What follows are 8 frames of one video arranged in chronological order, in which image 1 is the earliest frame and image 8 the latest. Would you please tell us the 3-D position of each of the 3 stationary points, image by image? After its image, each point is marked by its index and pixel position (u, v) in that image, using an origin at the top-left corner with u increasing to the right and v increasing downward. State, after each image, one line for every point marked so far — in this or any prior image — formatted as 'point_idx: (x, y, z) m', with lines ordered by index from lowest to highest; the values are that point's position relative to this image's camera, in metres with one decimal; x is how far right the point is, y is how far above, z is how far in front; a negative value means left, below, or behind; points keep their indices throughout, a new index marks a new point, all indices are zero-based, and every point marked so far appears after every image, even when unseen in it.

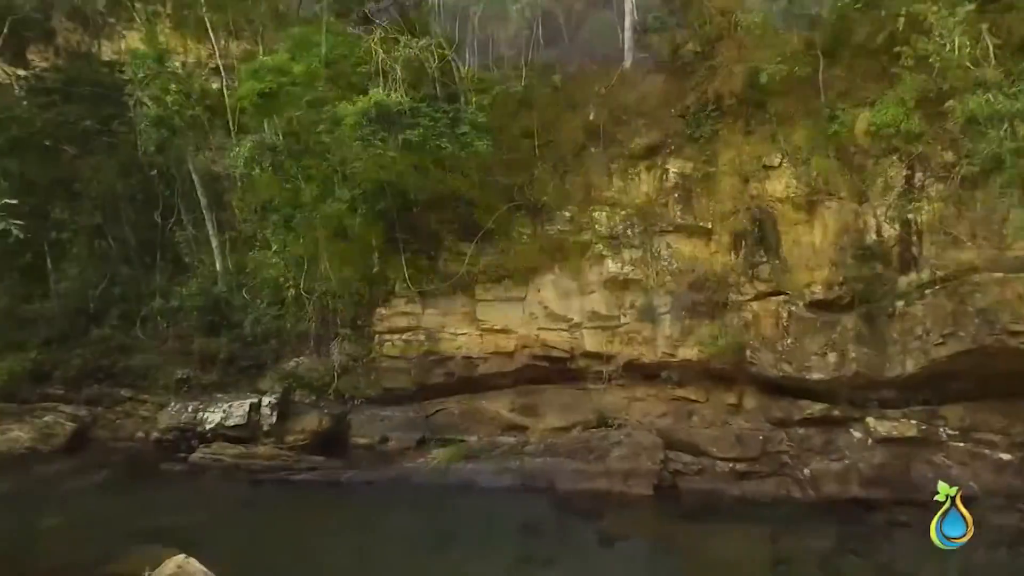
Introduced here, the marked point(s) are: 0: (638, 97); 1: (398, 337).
0: (+2.2, +3.4, +11.3) m
1: (-2.1, -0.9, +11.6) m
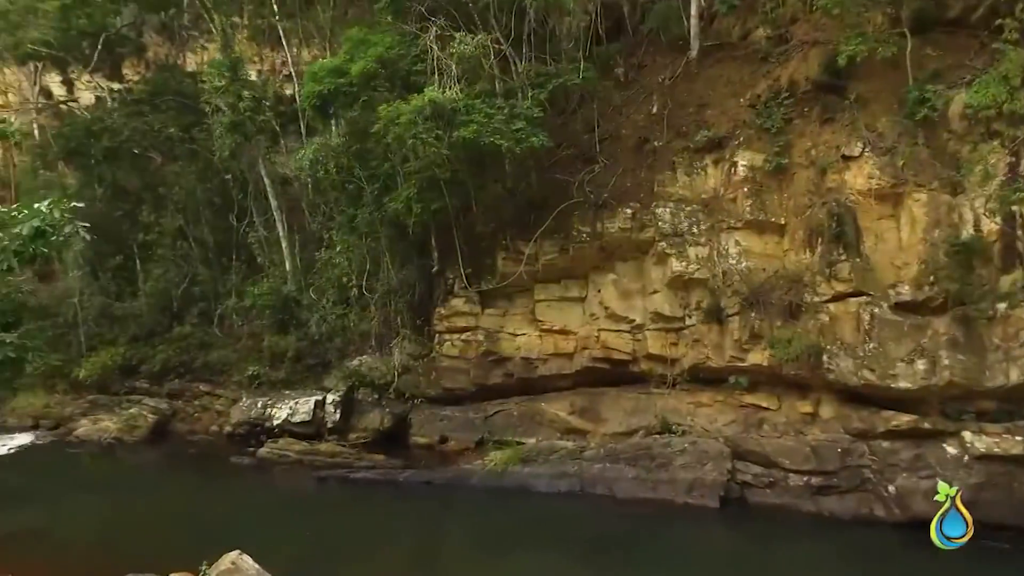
0: (+3.2, +3.4, +10.8) m
1: (-1.0, -0.9, +11.5) m
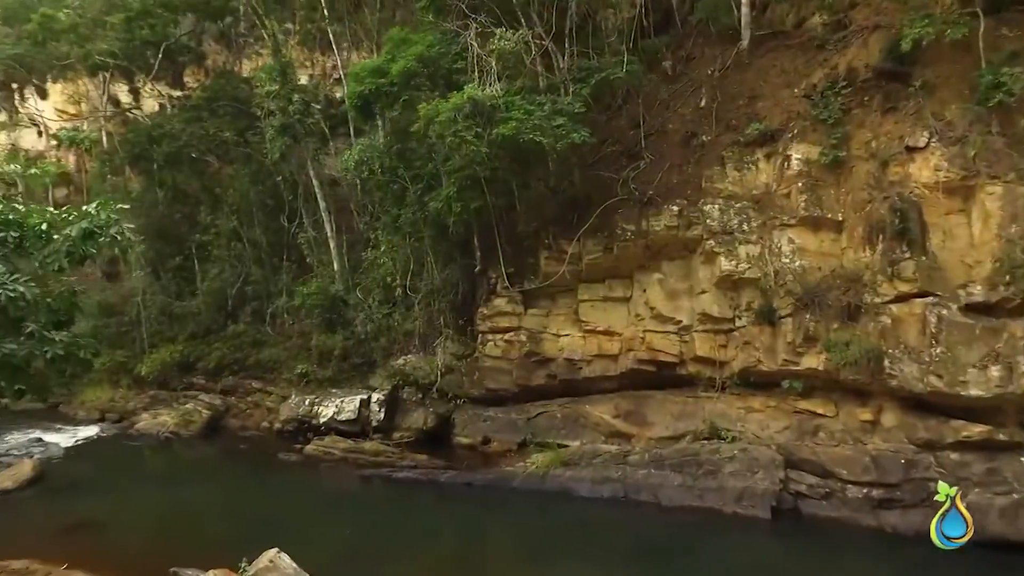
0: (+4.0, +3.5, +10.3) m
1: (-0.2, -0.9, +11.4) m
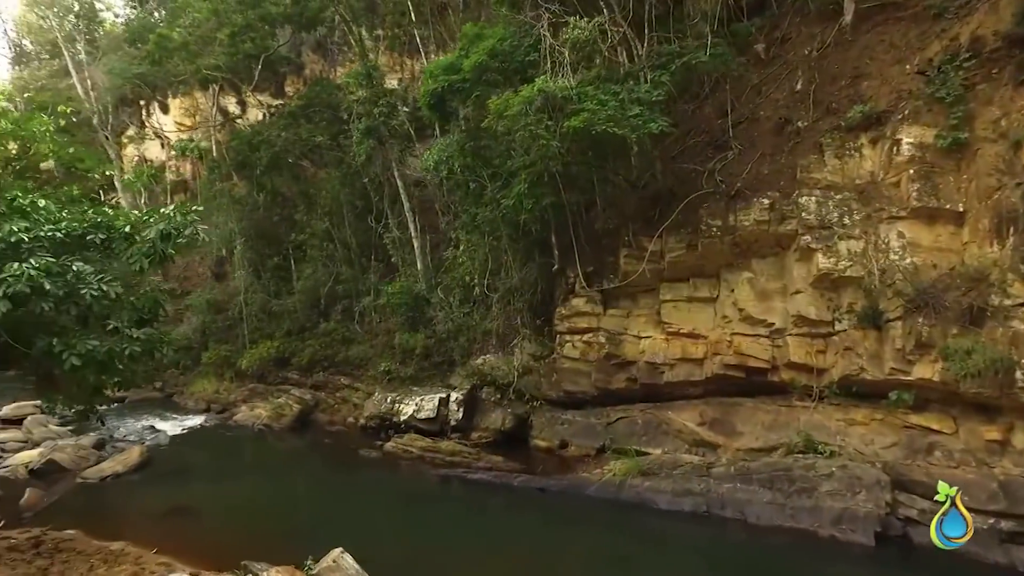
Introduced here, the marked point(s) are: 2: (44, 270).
0: (+5.2, +3.5, +9.4) m
1: (+1.2, -0.9, +11.1) m
2: (-3.9, +0.1, +5.1) m
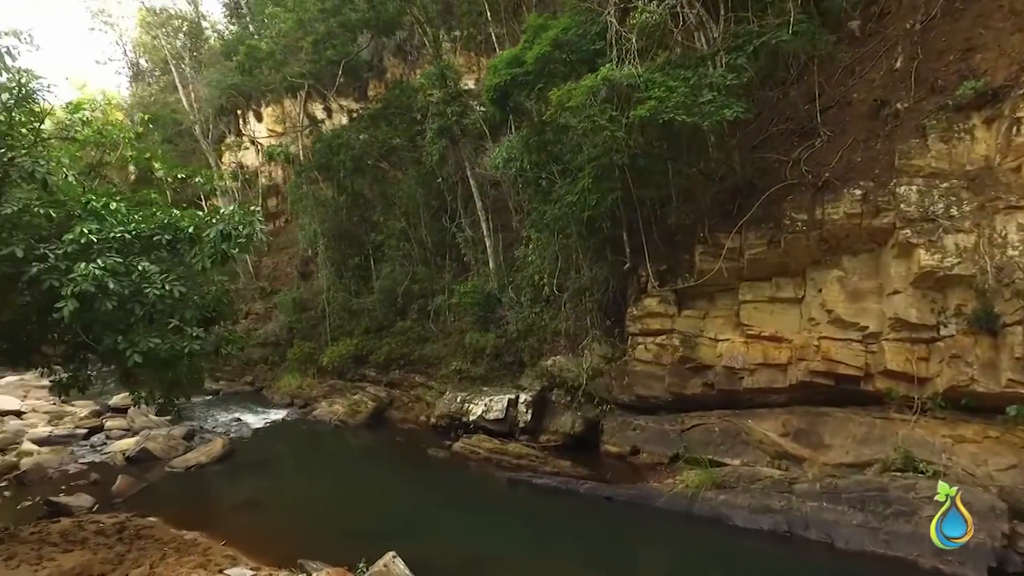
0: (+6.1, +3.5, +8.3) m
1: (+2.3, -0.9, +10.5) m
2: (-3.4, +0.1, +5.3) m
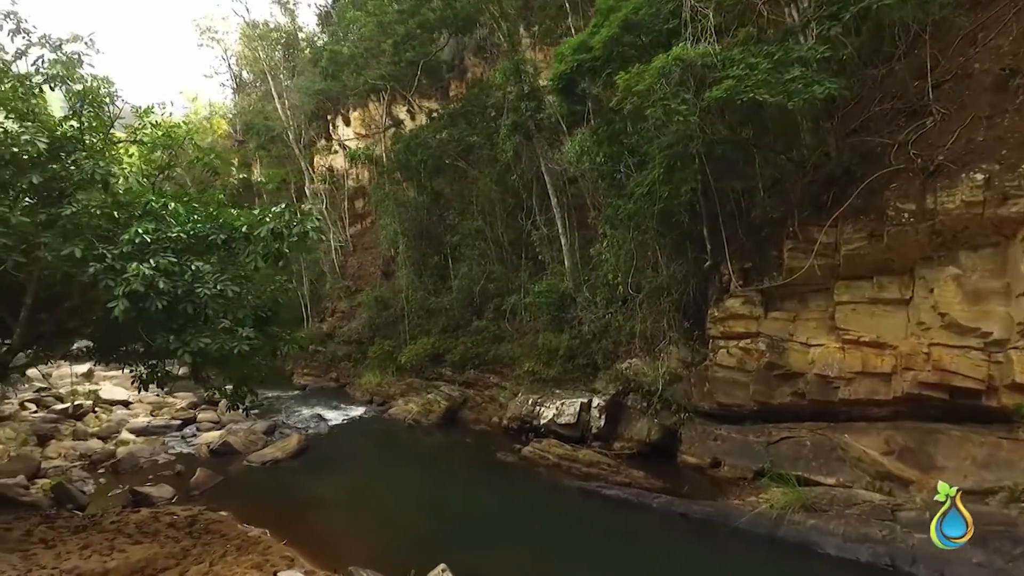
0: (+6.8, +3.5, +7.0) m
1: (+3.5, -0.9, +9.7) m
2: (-3.0, +0.2, +5.3) m
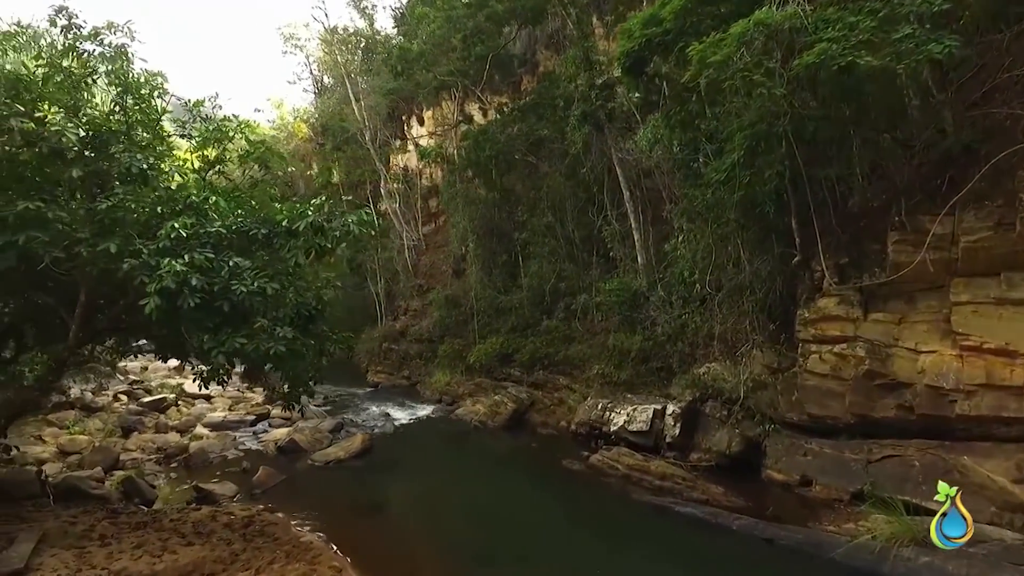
0: (+7.4, +3.5, +5.6) m
1: (+4.4, -0.8, +8.7) m
2: (-2.6, +0.2, +5.1) m
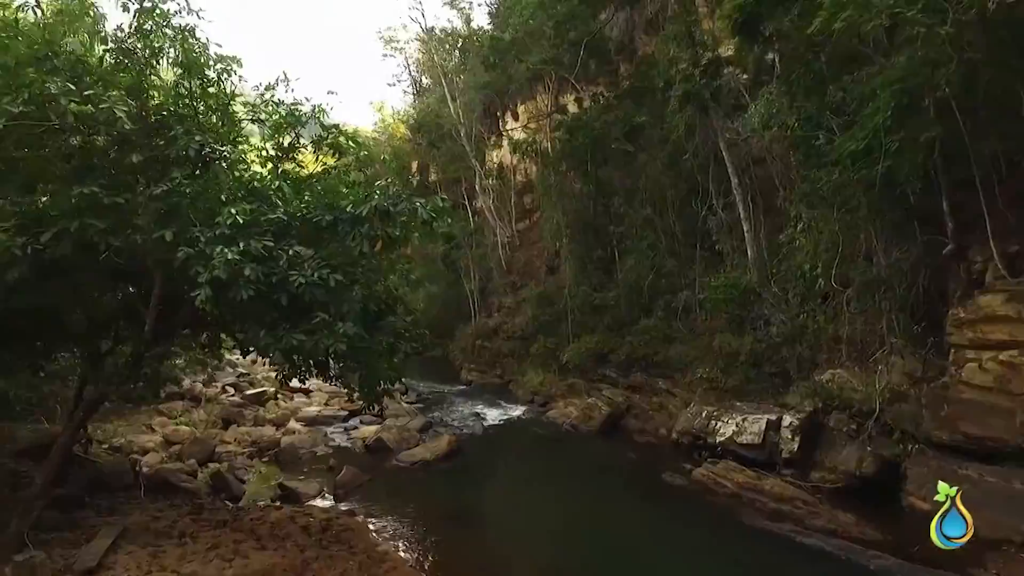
0: (+8.0, +3.5, +3.6) m
1: (+5.5, -0.8, +7.1) m
2: (-1.9, +0.2, +4.7) m
